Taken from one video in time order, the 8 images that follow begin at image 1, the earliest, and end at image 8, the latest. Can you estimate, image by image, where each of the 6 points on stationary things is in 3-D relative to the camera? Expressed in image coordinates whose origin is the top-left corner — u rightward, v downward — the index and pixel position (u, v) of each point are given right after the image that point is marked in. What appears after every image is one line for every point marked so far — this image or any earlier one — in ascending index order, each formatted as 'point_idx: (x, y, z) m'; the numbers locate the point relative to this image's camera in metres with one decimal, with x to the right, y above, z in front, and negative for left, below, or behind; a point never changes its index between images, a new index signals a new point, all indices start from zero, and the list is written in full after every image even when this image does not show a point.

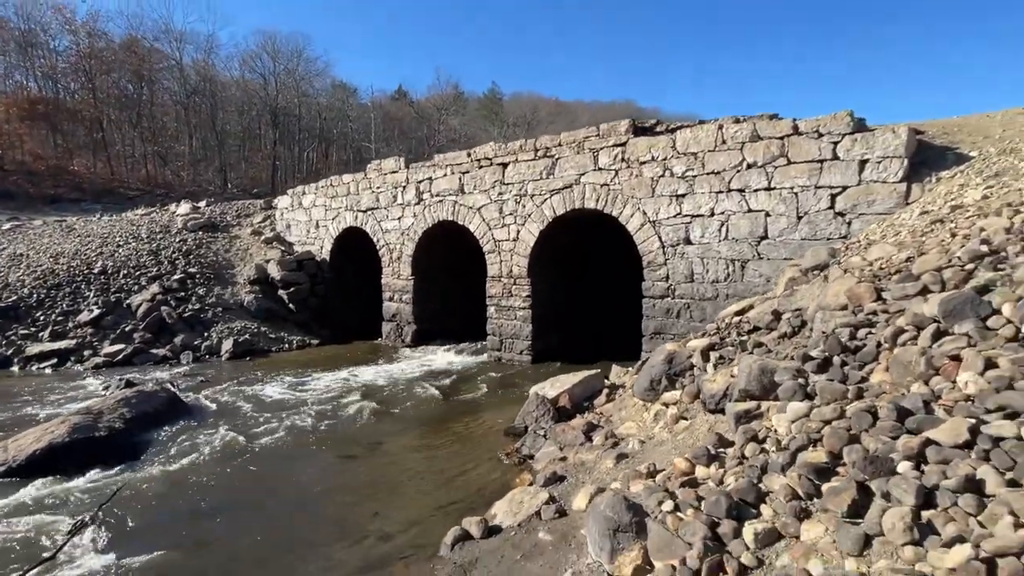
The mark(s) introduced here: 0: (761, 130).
0: (+3.0, +1.9, +6.6) m
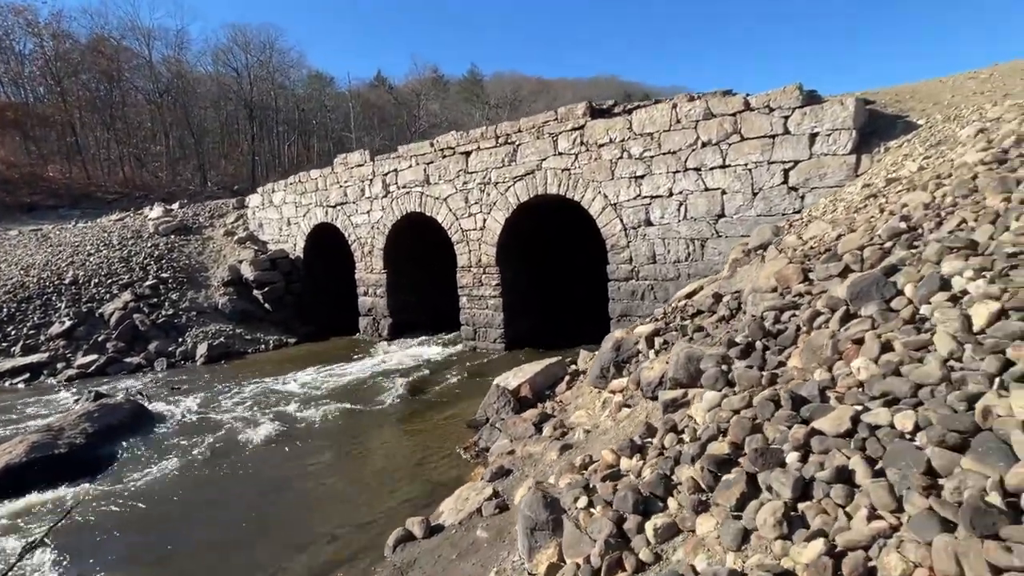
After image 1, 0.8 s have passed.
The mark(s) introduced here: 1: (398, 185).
0: (+2.4, +2.2, +6.6) m
1: (-2.1, +1.9, +10.2) m
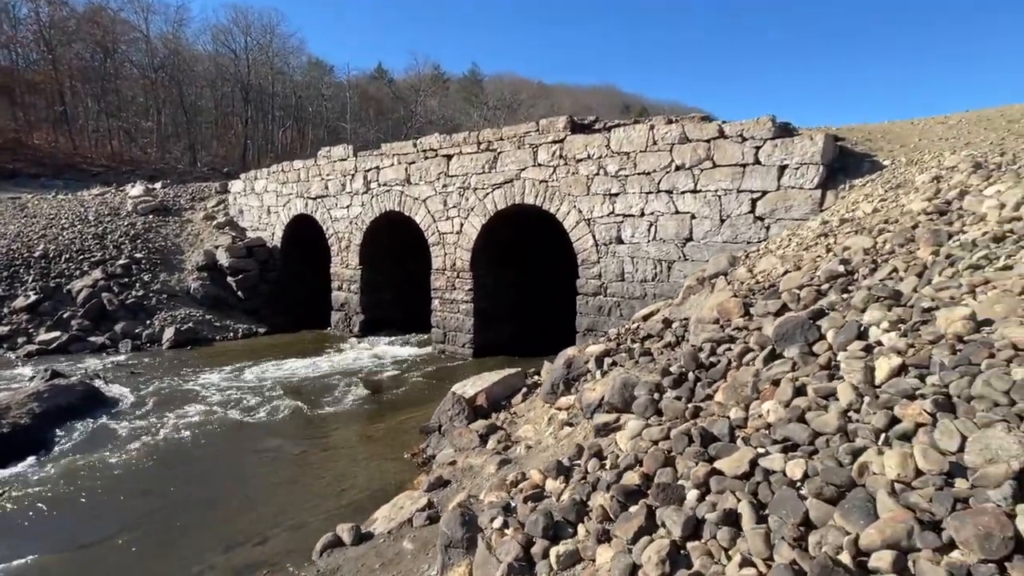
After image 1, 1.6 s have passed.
0: (+2.1, +1.9, +6.7) m
1: (-2.4, +2.0, +10.2) m
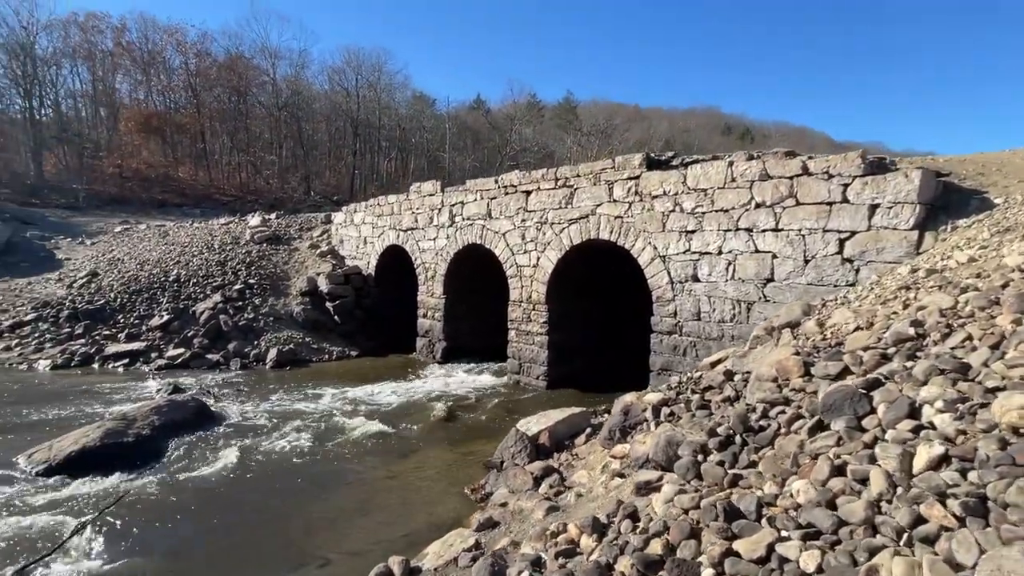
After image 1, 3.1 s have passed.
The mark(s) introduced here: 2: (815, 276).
0: (+3.0, +1.4, +6.4) m
1: (-0.9, +1.4, +10.6) m
2: (+3.3, +0.1, +6.1) m
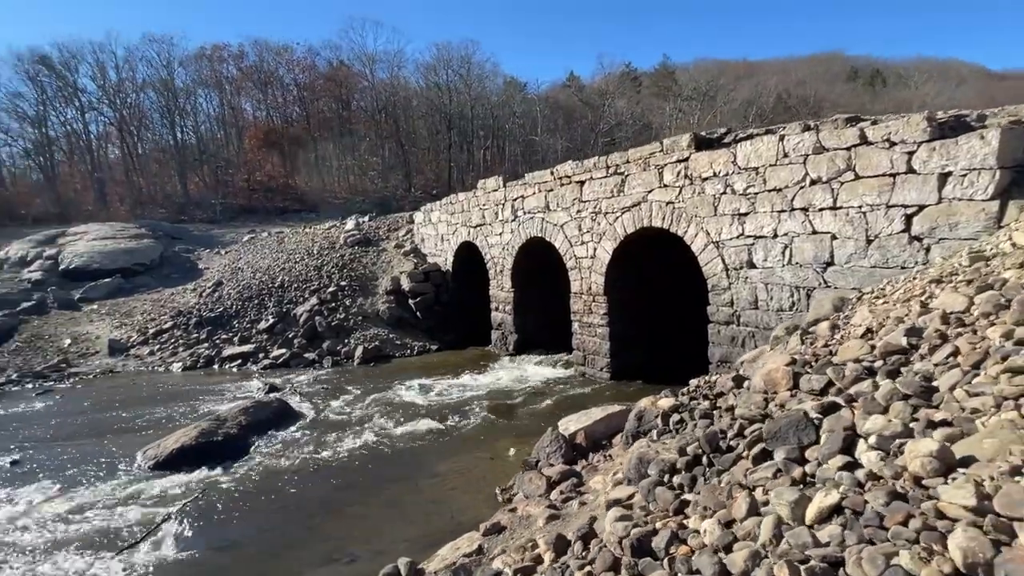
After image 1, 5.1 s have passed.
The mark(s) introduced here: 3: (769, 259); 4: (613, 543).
0: (+3.3, +1.5, +5.8) m
1: (+0.2, +1.5, +10.7) m
2: (+3.6, +0.3, +5.4) m
3: (+3.0, +0.3, +6.5) m
4: (+0.5, -1.1, +2.4) m
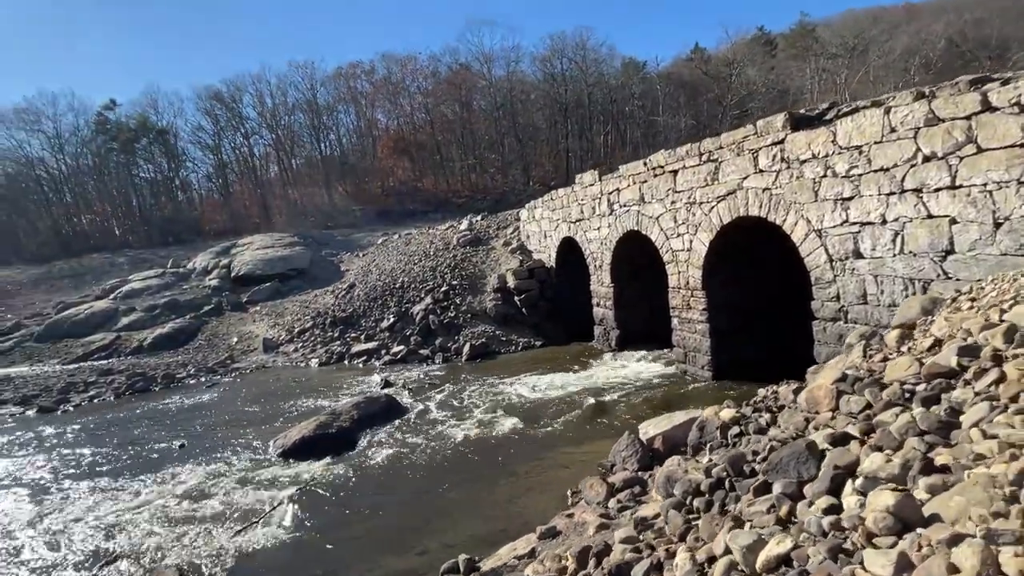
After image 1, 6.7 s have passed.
0: (+3.9, +1.6, +5.0) m
1: (+2.0, +1.6, +10.5) m
2: (+4.2, +0.4, +4.6) m
3: (+3.8, +0.4, +5.8) m
4: (+0.5, -1.2, +2.4) m
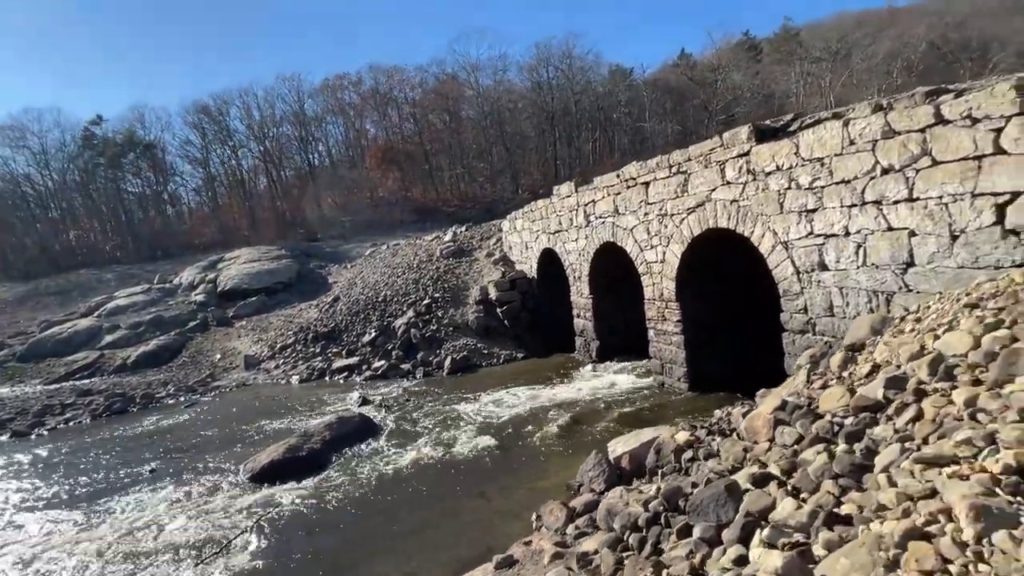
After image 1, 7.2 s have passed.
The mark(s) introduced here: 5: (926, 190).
0: (+3.5, +1.5, +5.0) m
1: (+1.6, +1.4, +10.5) m
2: (+3.8, +0.3, +4.6) m
3: (+3.4, +0.3, +5.7) m
4: (+0.1, -1.4, +2.3) m
5: (+3.6, +0.9, +4.8) m
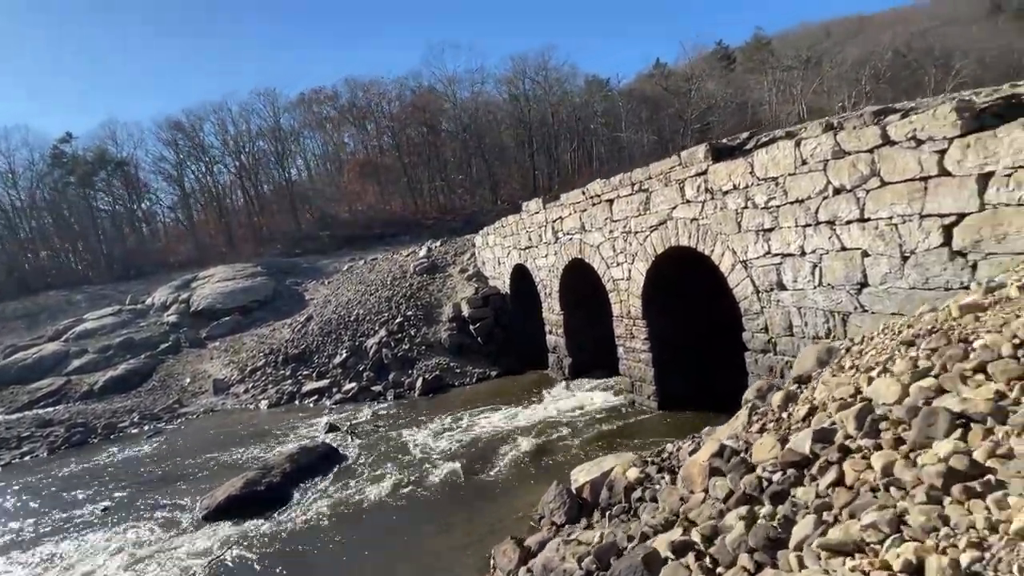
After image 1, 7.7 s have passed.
0: (+3.0, +1.3, +5.0) m
1: (+1.0, +1.1, +10.4) m
2: (+3.4, +0.1, +4.6) m
3: (+3.0, +0.1, +5.7) m
4: (-0.2, -1.6, +2.2) m
5: (+3.2, +0.7, +4.8) m
